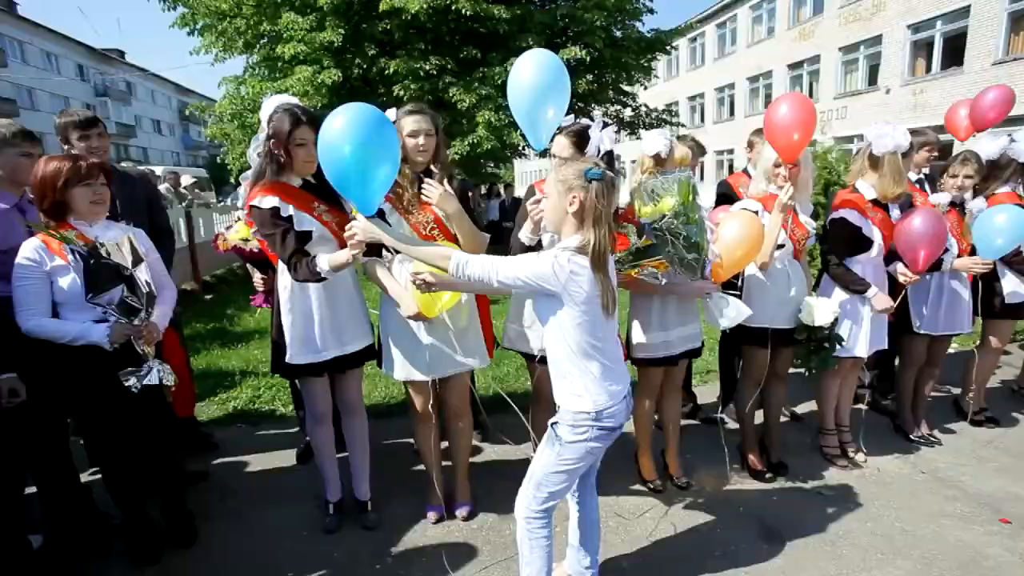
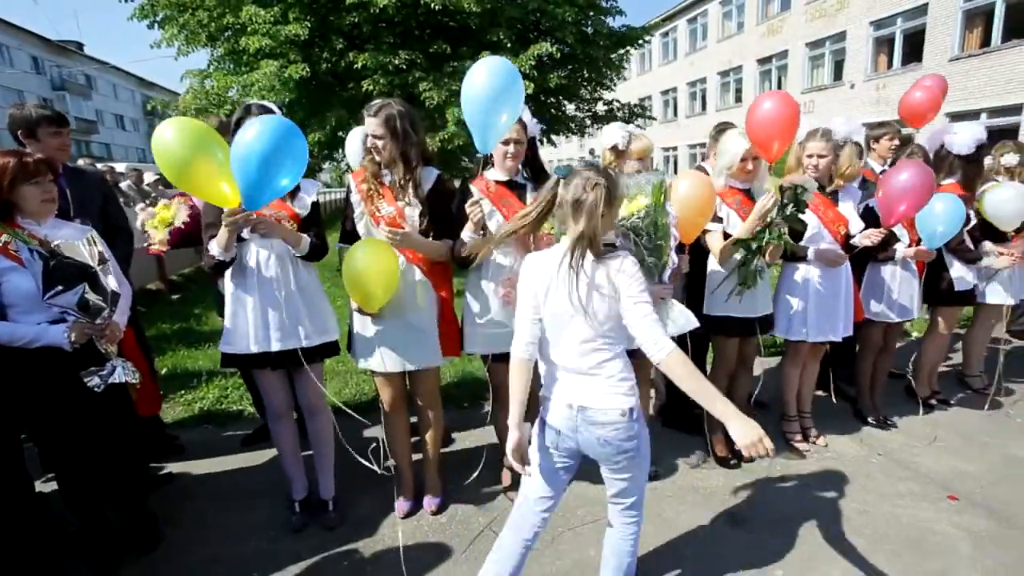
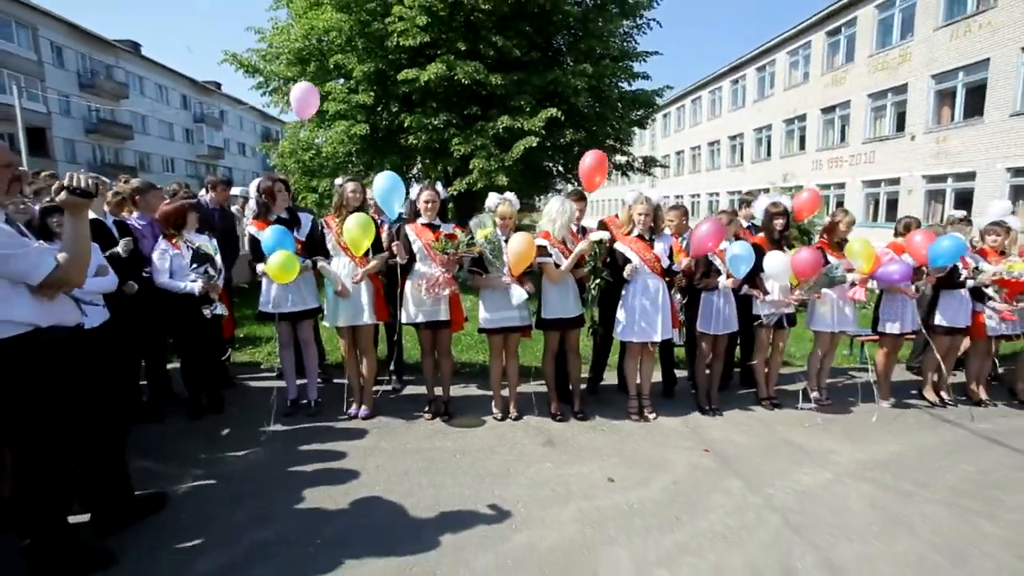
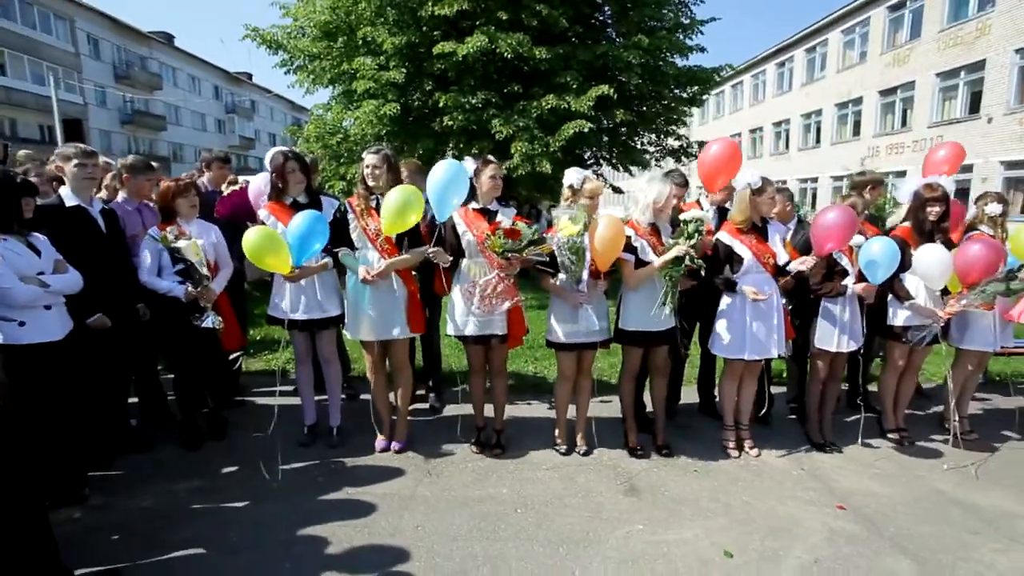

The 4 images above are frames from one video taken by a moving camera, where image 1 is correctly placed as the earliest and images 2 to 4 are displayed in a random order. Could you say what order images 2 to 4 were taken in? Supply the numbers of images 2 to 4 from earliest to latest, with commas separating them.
2, 4, 3
